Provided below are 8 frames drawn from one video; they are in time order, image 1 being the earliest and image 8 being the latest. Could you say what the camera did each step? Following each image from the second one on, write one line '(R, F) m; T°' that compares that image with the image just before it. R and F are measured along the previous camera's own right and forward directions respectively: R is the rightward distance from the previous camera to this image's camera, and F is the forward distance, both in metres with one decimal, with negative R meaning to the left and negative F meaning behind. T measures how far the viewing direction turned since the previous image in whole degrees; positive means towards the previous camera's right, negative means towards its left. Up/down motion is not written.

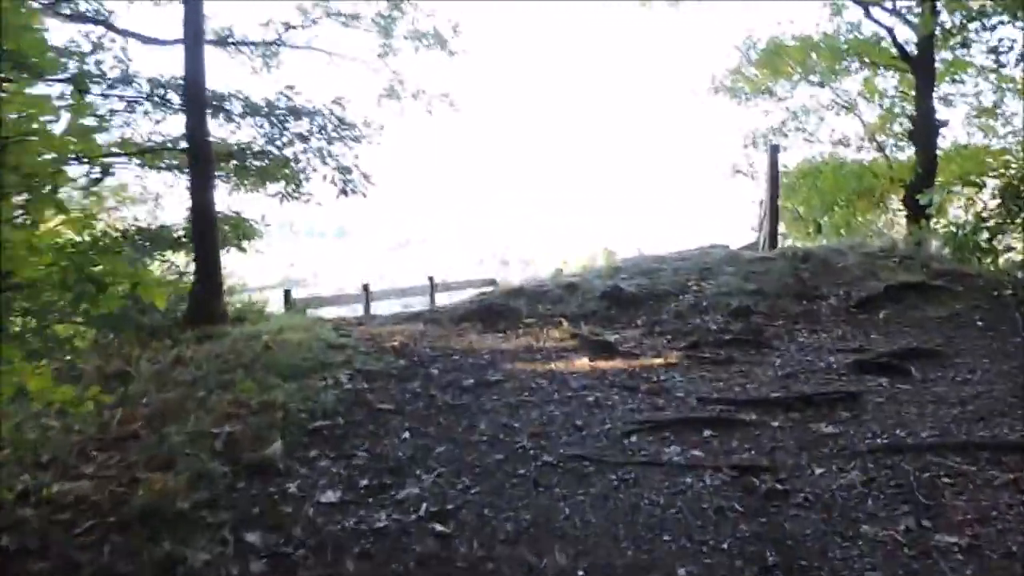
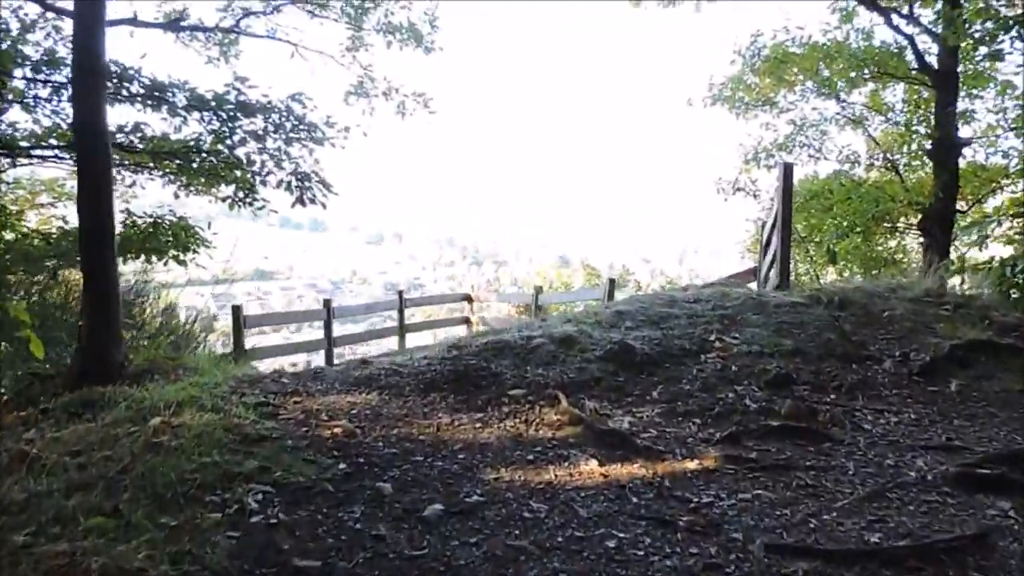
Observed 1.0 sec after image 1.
(-0.1, +1.0) m; +2°
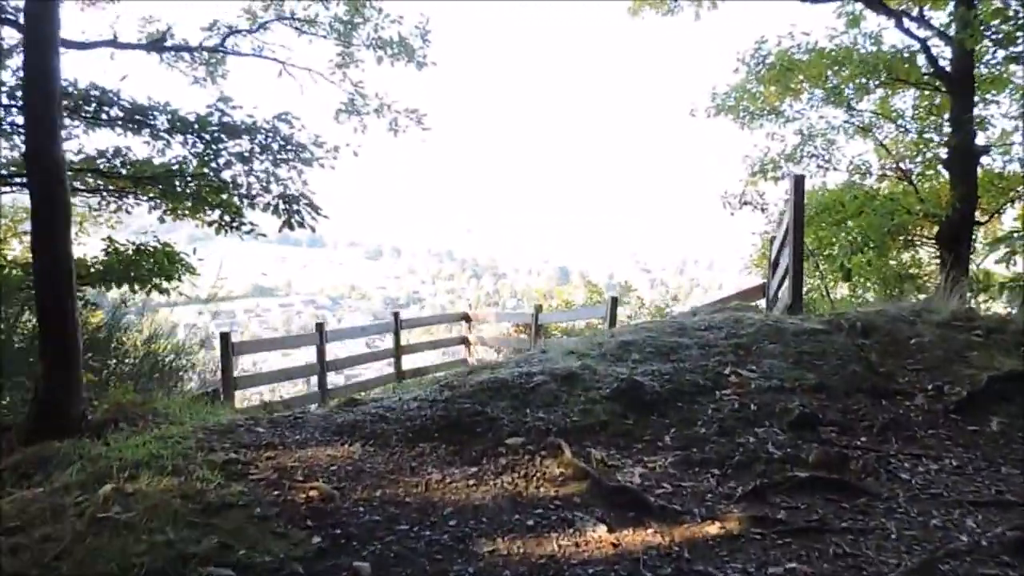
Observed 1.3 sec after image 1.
(0.0, +0.3) m; 0°
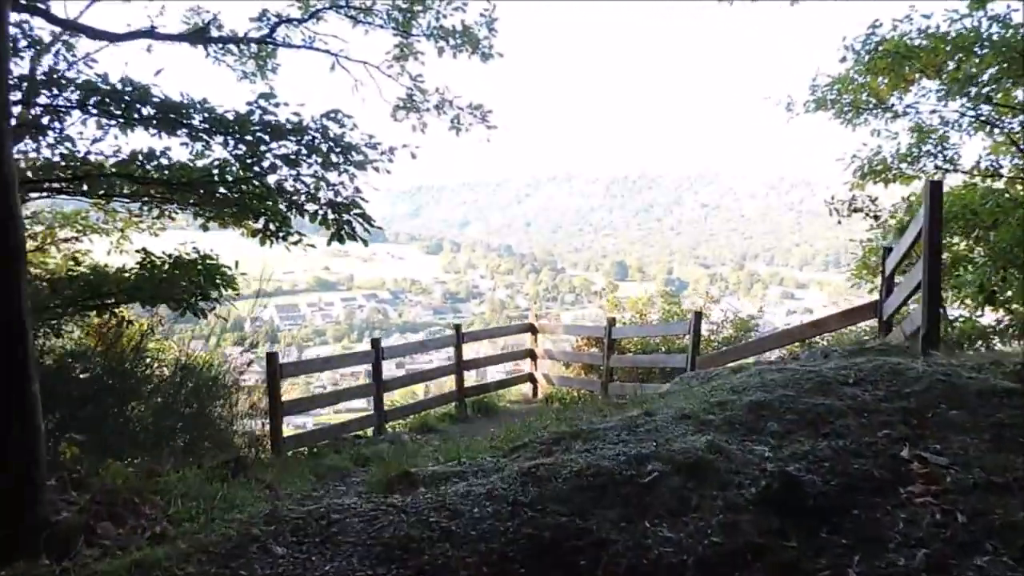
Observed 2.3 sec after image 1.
(-0.2, +0.9) m; -4°
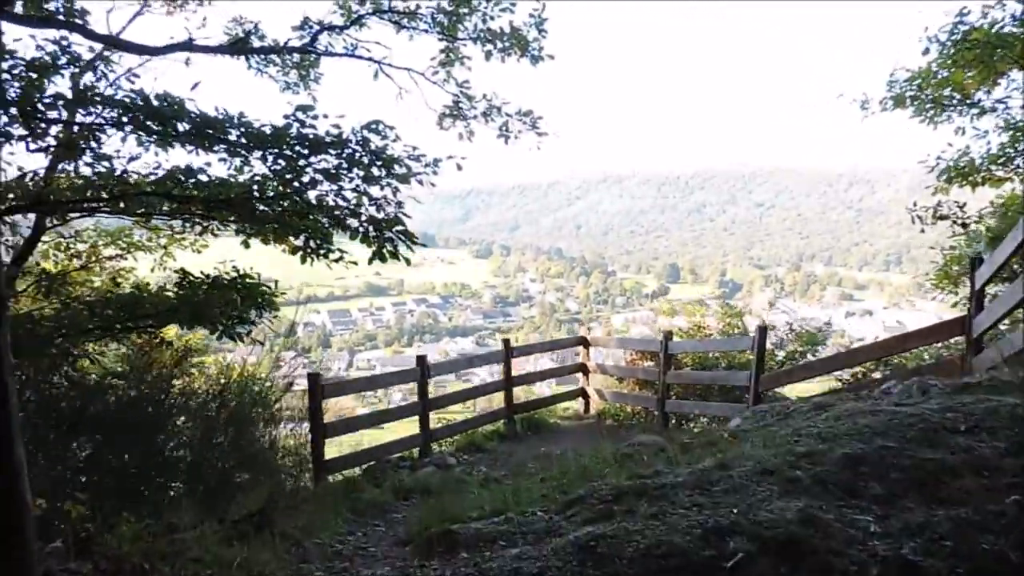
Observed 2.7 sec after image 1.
(0.0, +0.4) m; -3°
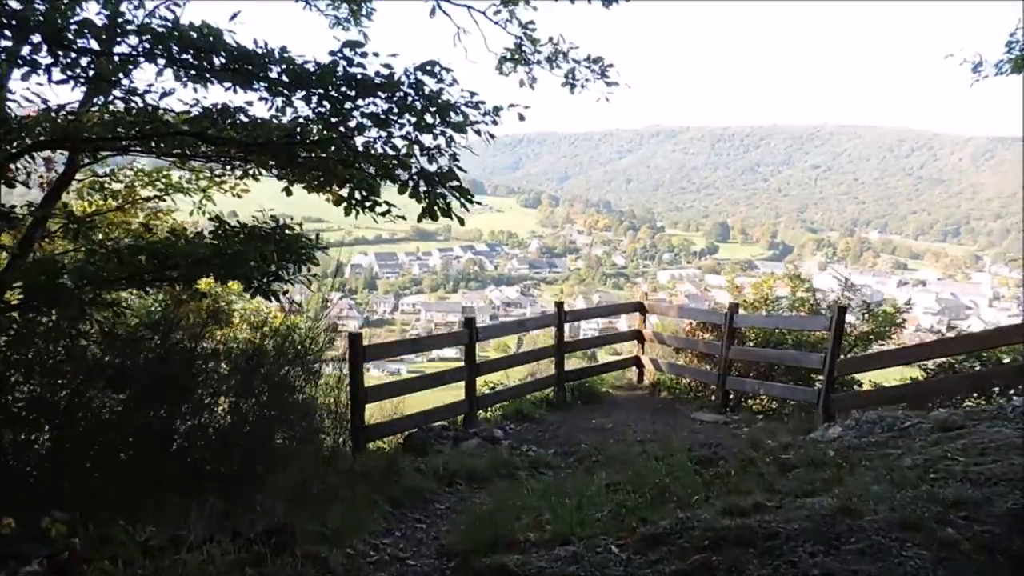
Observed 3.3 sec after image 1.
(-0.1, +0.6) m; -3°
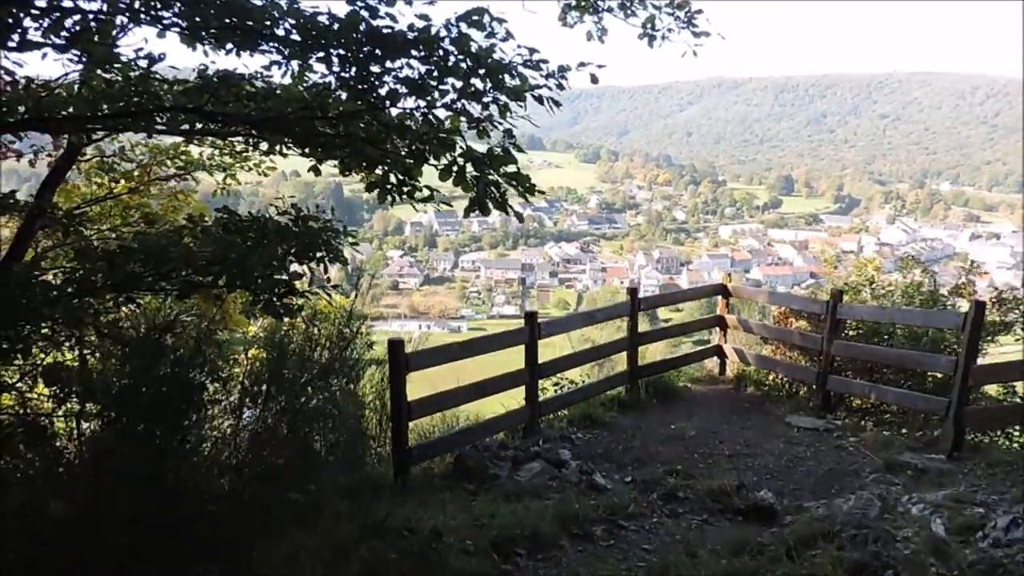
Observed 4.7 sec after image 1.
(-0.1, +1.2) m; -4°
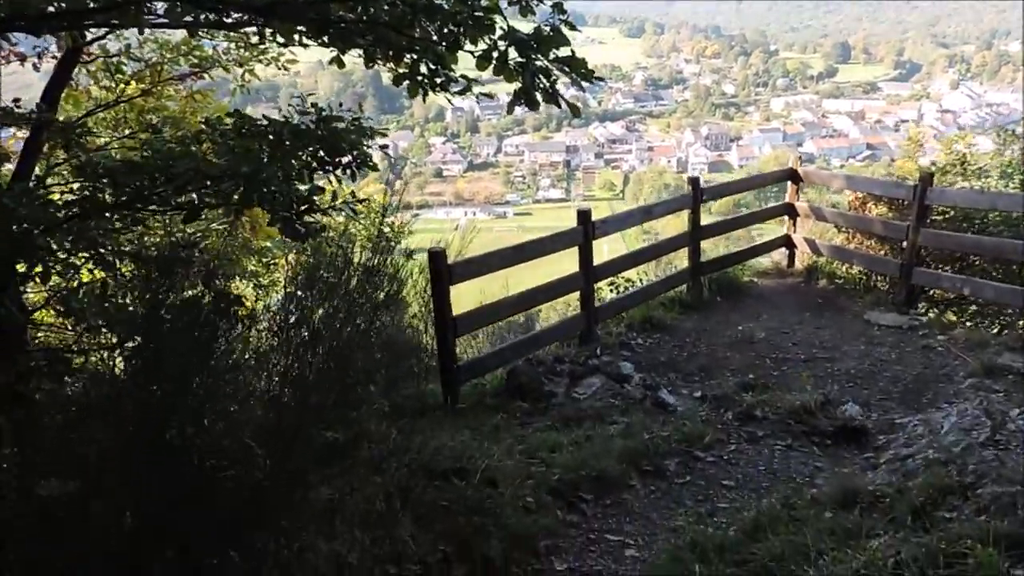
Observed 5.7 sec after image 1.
(0.0, +0.6) m; -3°
